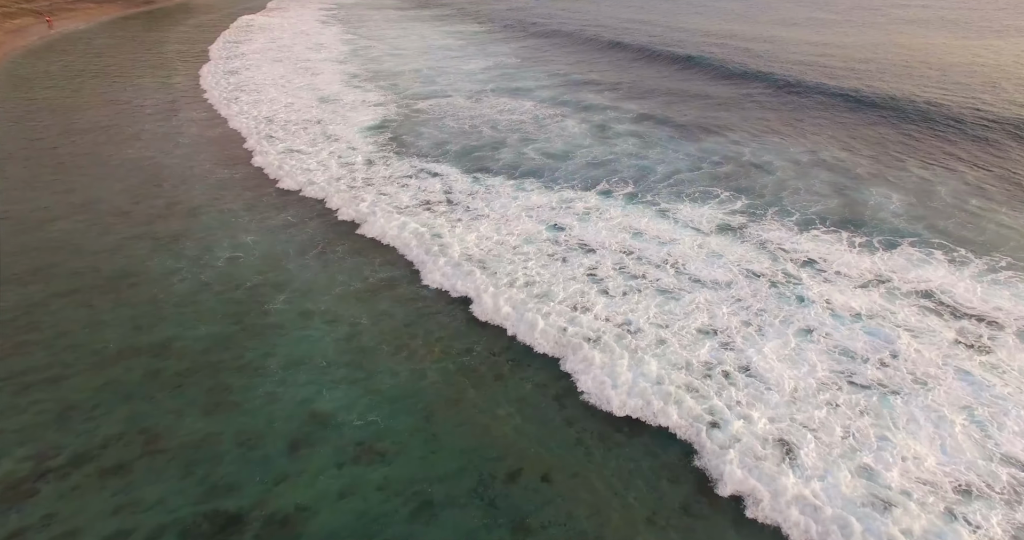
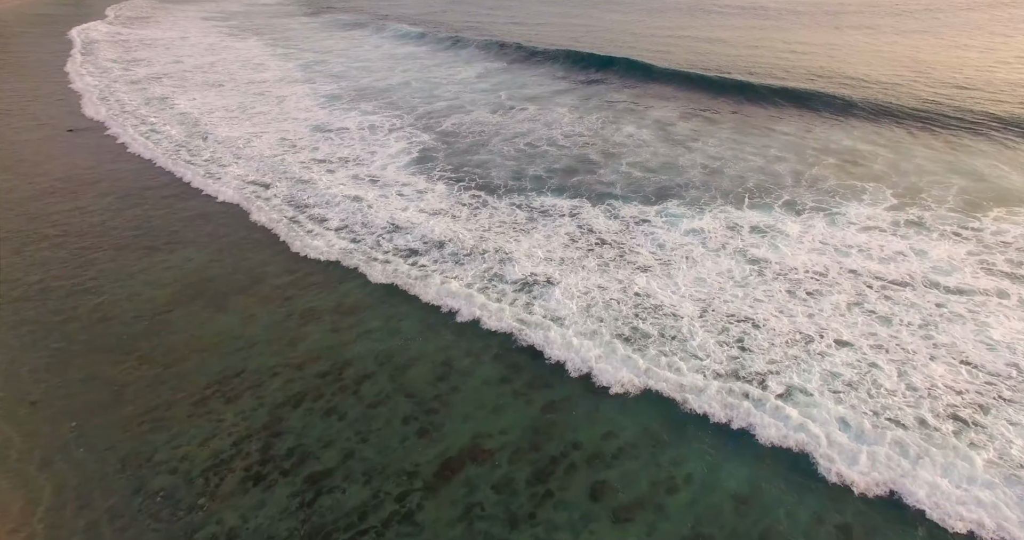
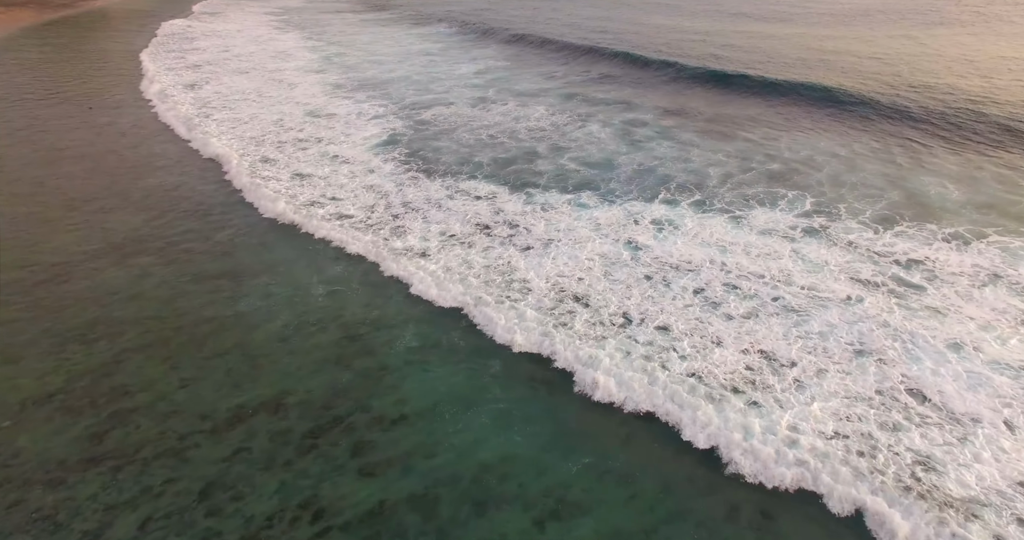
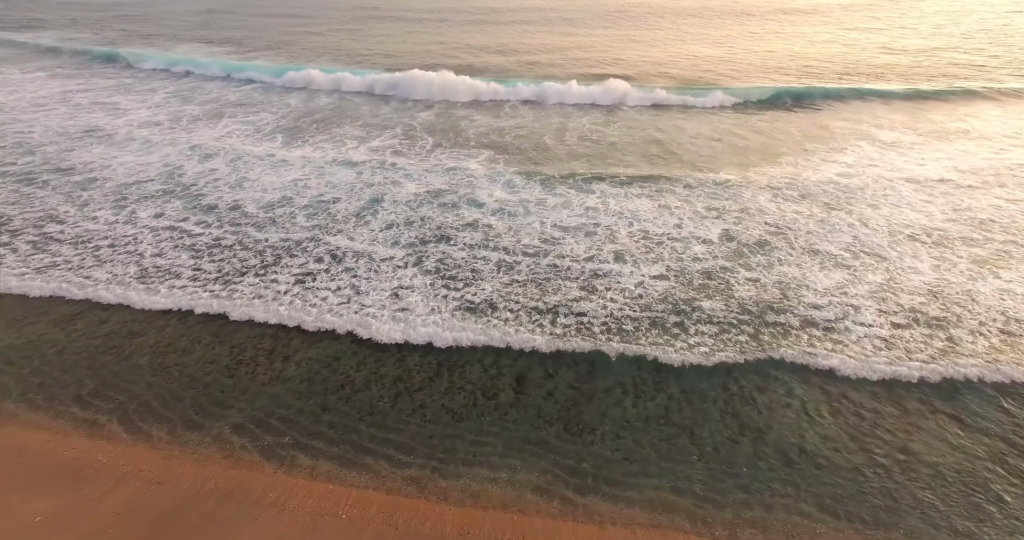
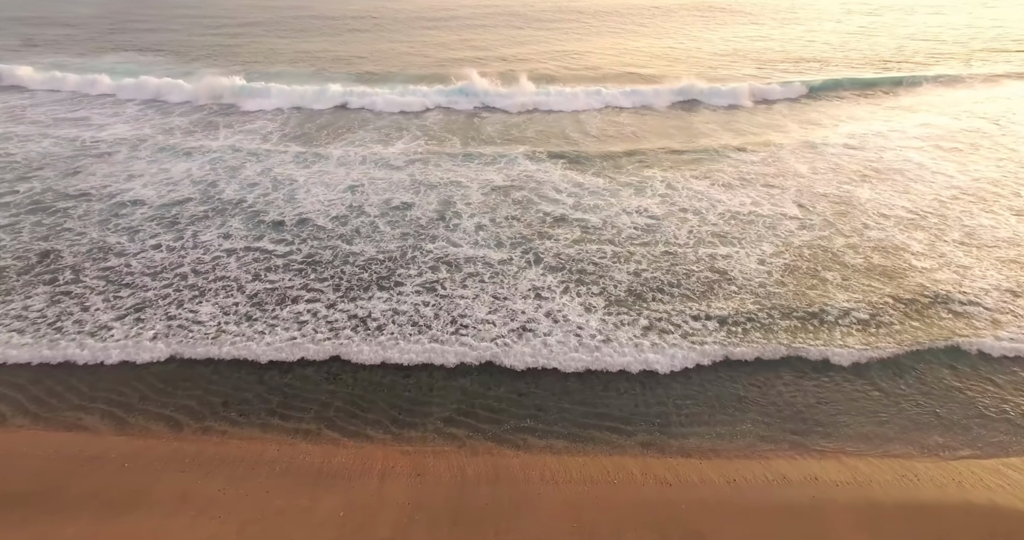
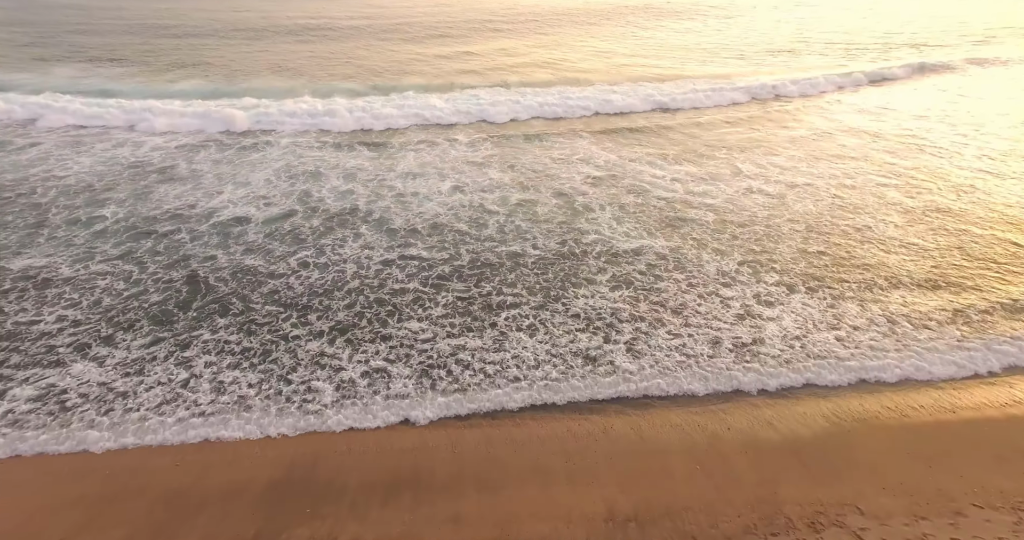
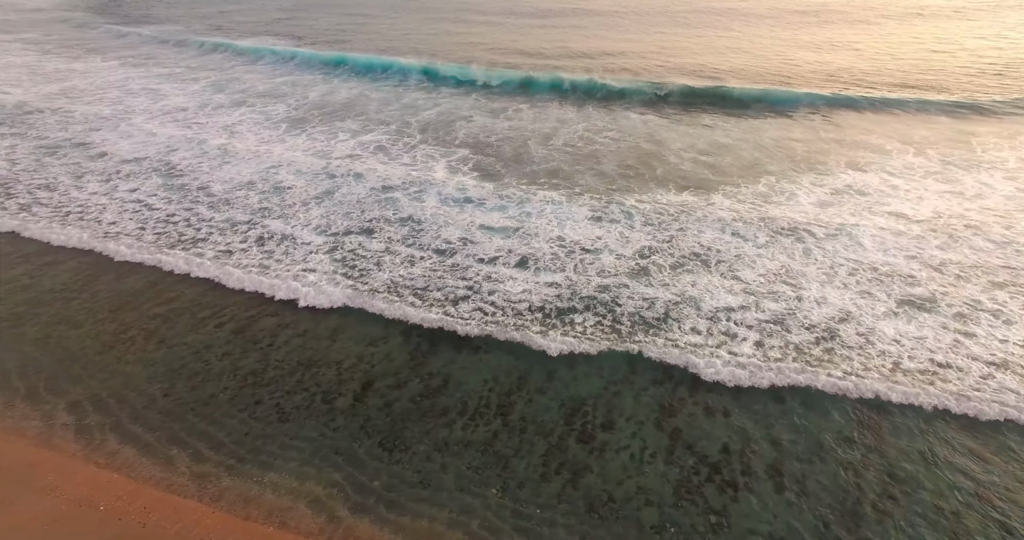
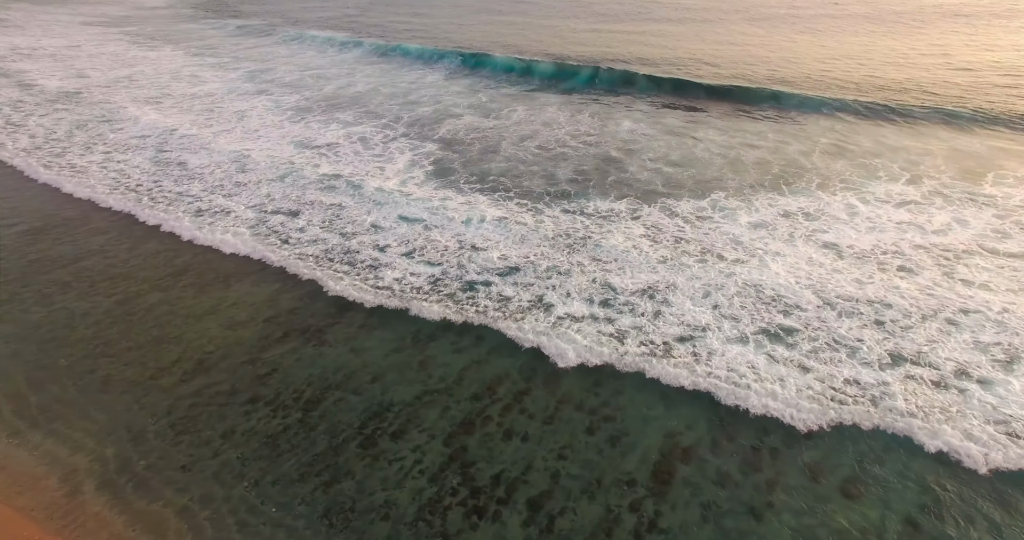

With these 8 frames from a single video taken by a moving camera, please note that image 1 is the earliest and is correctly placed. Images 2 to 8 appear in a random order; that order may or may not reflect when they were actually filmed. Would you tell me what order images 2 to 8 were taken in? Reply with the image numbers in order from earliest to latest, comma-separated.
3, 2, 8, 7, 4, 5, 6
